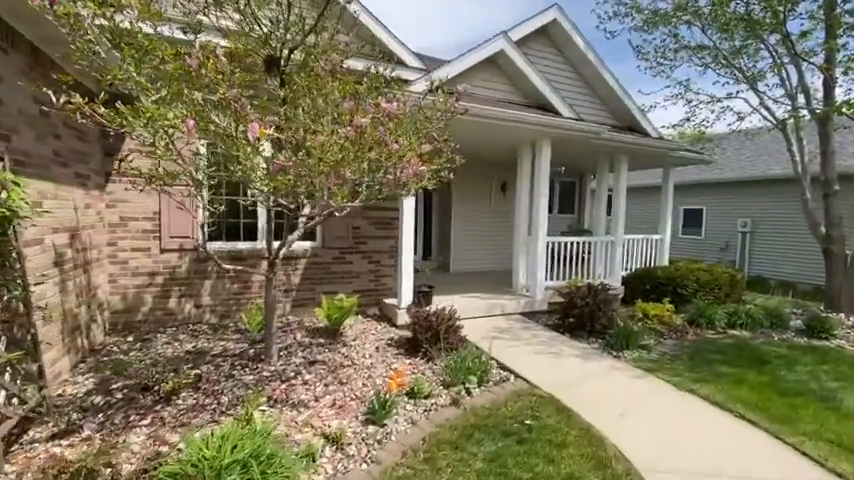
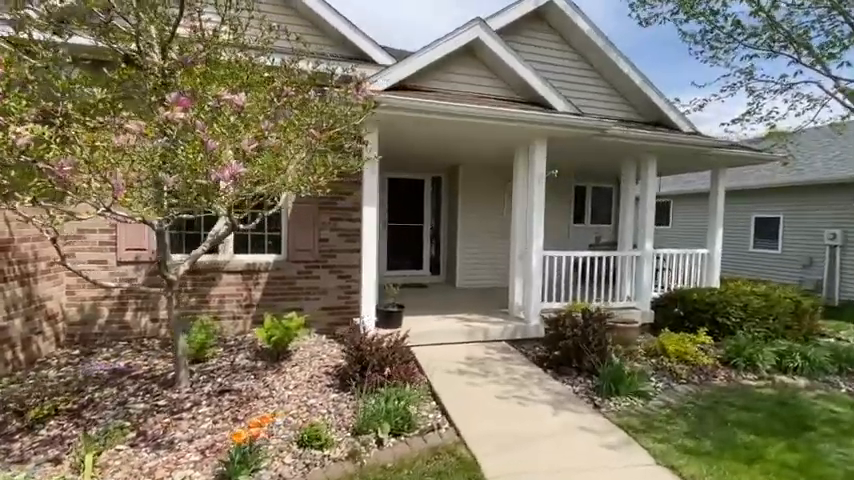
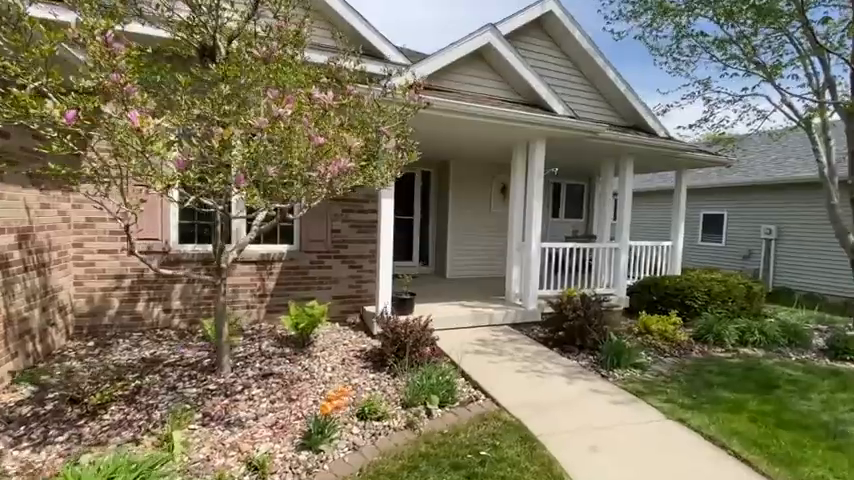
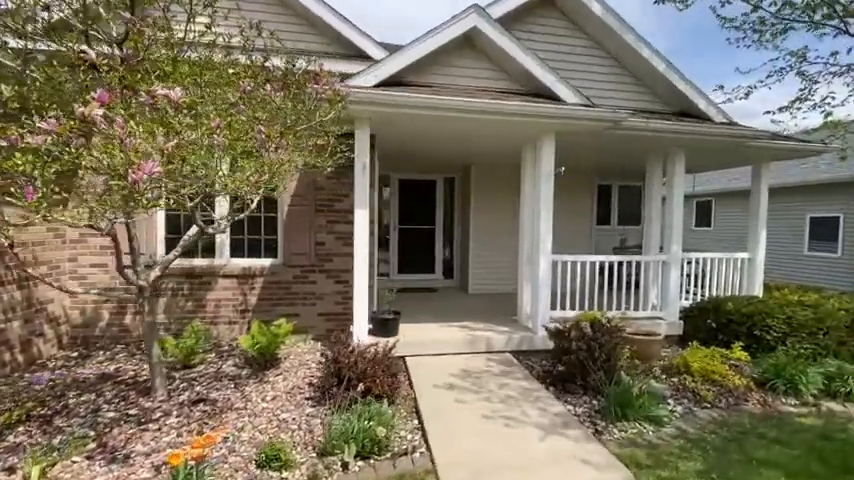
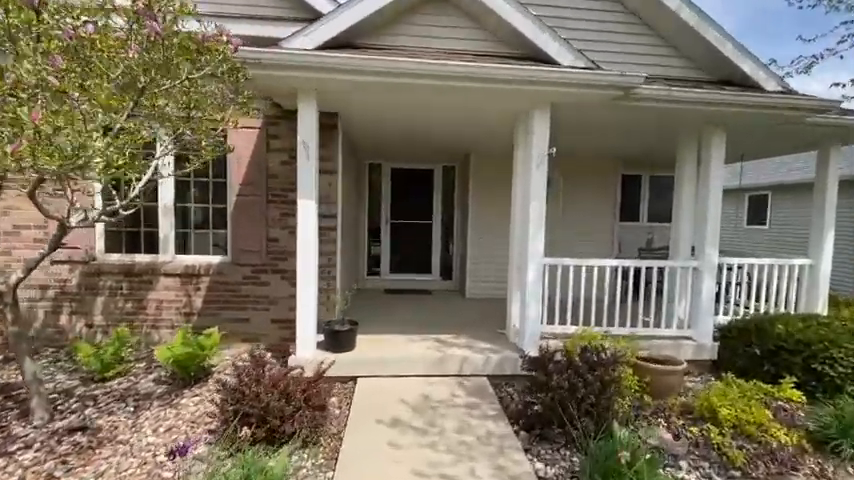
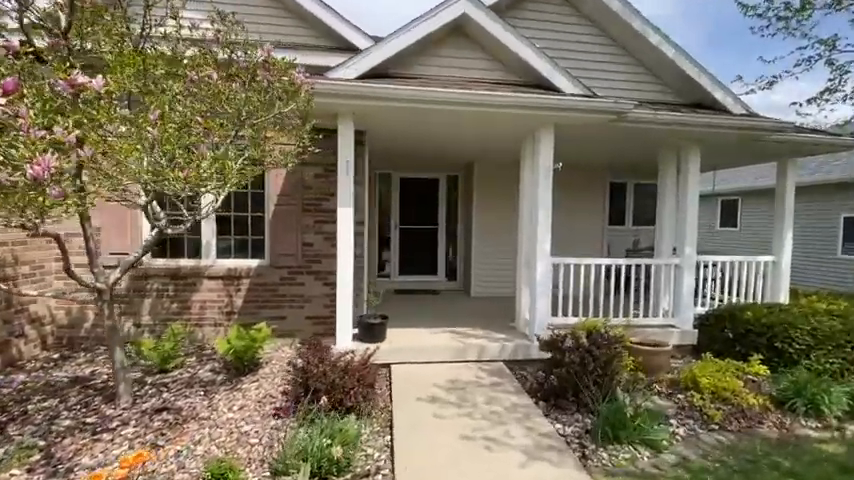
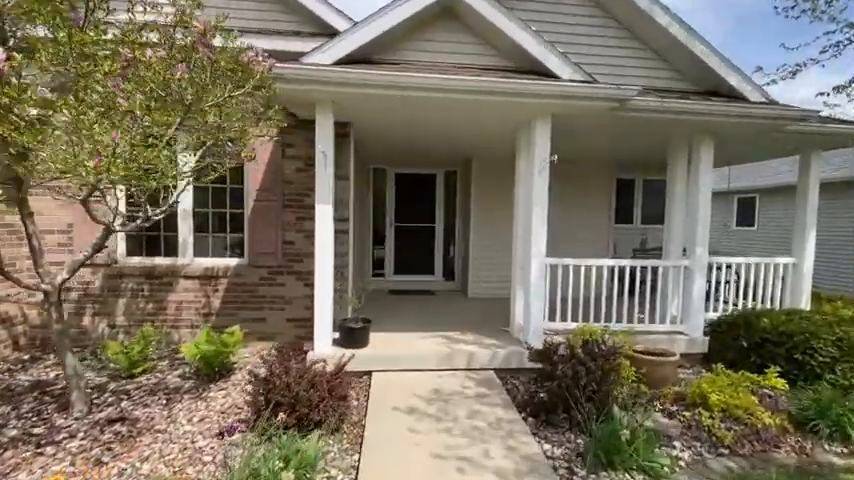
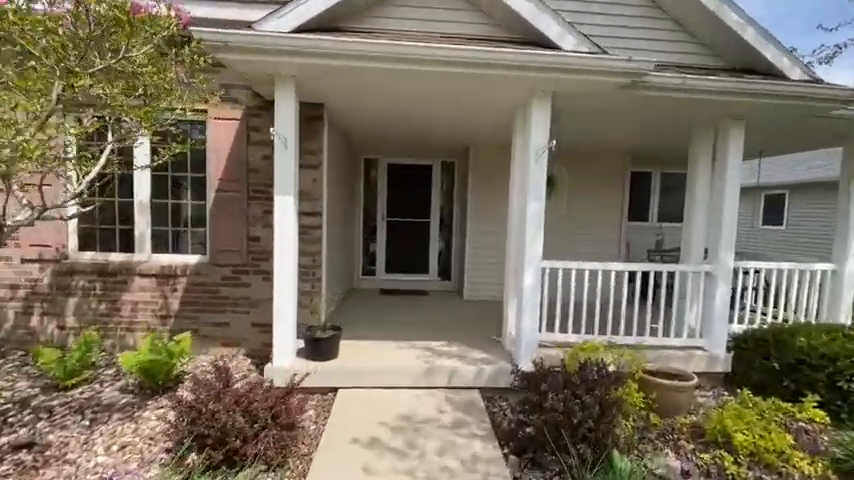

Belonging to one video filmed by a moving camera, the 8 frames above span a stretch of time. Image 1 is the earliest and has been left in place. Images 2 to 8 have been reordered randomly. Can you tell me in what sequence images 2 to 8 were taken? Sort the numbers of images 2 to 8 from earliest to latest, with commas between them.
3, 2, 4, 6, 7, 5, 8
